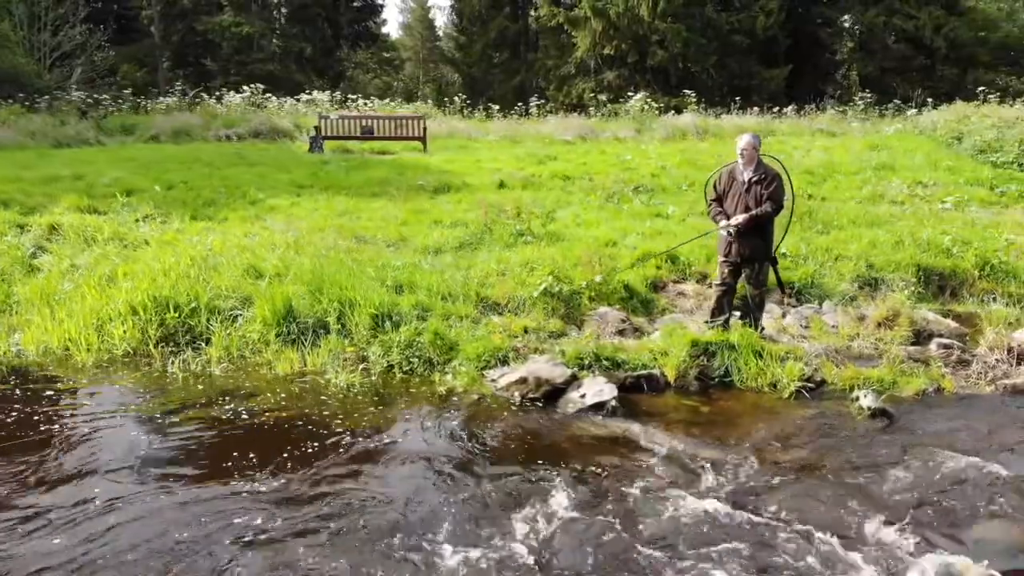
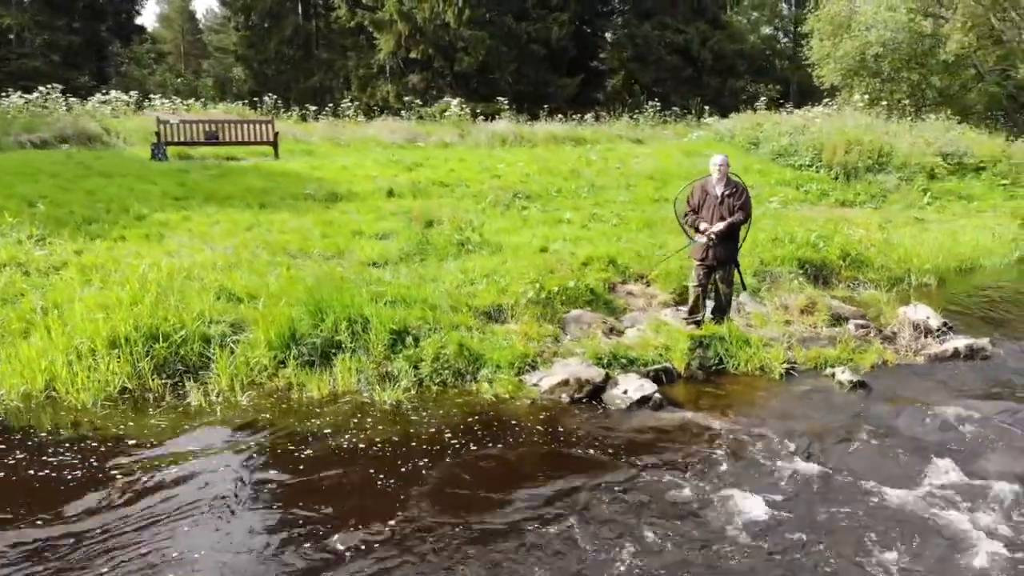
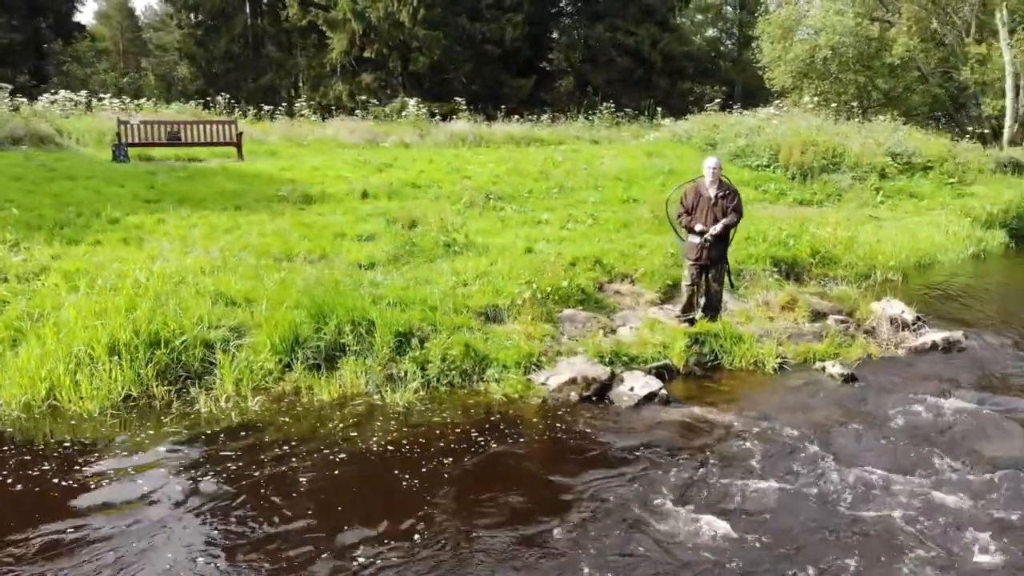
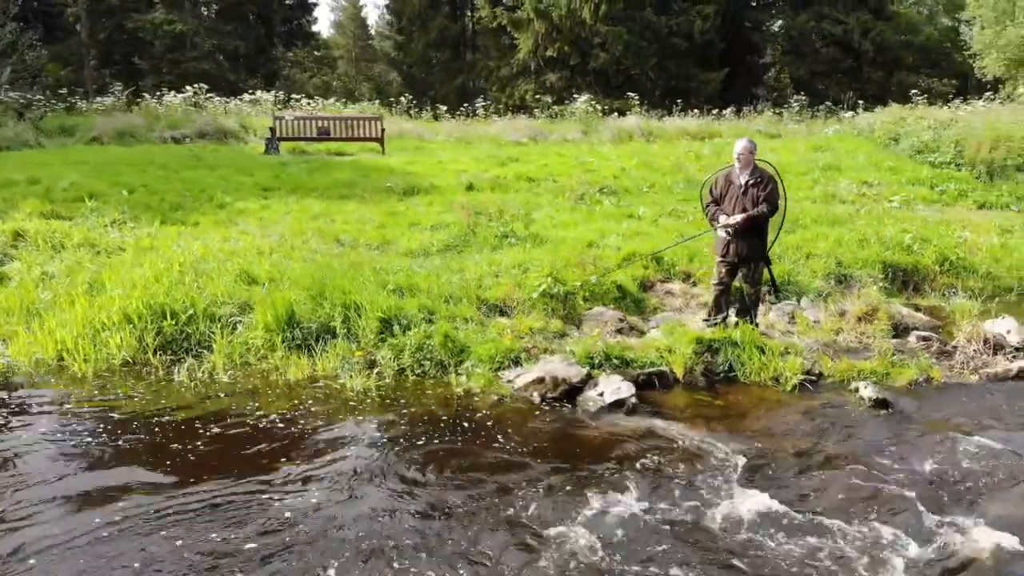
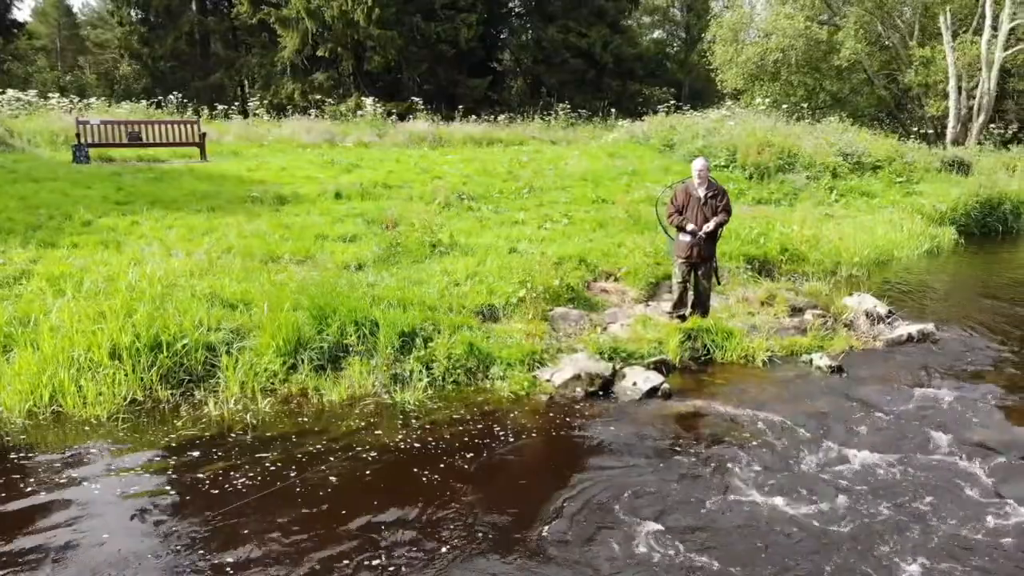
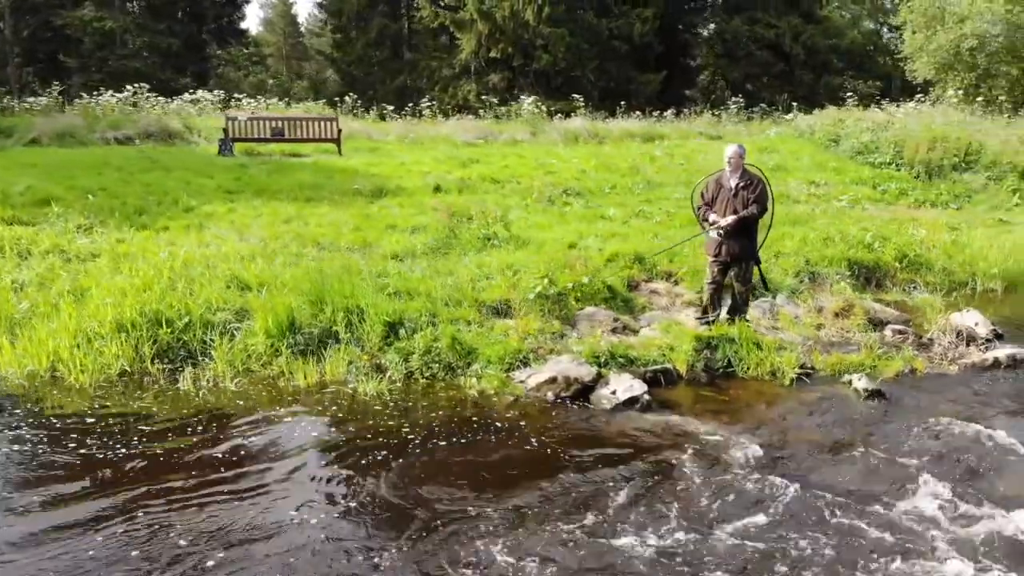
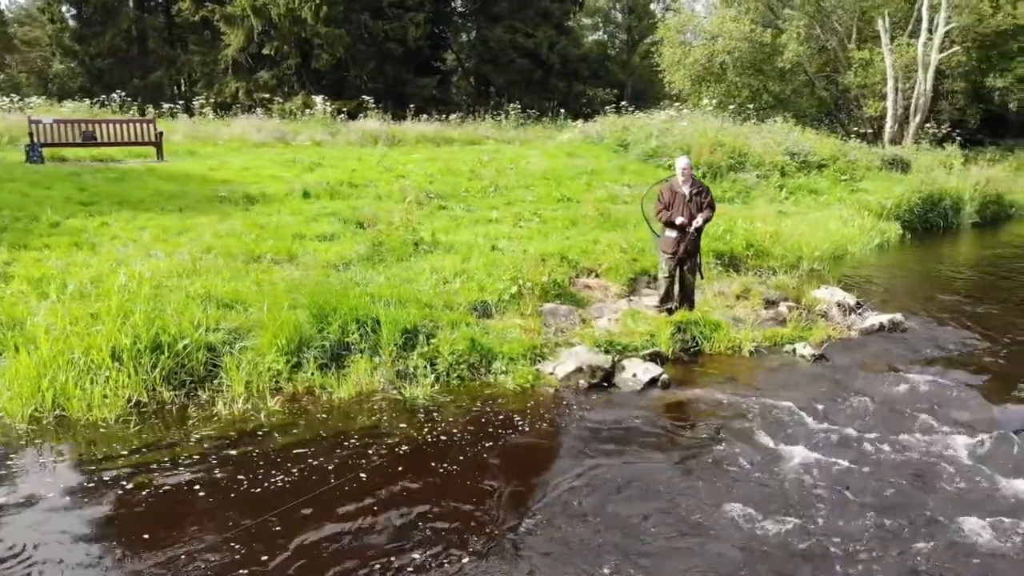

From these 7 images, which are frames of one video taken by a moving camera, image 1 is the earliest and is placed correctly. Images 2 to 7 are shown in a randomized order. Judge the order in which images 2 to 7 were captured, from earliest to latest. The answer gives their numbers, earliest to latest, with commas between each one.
4, 6, 2, 3, 5, 7
